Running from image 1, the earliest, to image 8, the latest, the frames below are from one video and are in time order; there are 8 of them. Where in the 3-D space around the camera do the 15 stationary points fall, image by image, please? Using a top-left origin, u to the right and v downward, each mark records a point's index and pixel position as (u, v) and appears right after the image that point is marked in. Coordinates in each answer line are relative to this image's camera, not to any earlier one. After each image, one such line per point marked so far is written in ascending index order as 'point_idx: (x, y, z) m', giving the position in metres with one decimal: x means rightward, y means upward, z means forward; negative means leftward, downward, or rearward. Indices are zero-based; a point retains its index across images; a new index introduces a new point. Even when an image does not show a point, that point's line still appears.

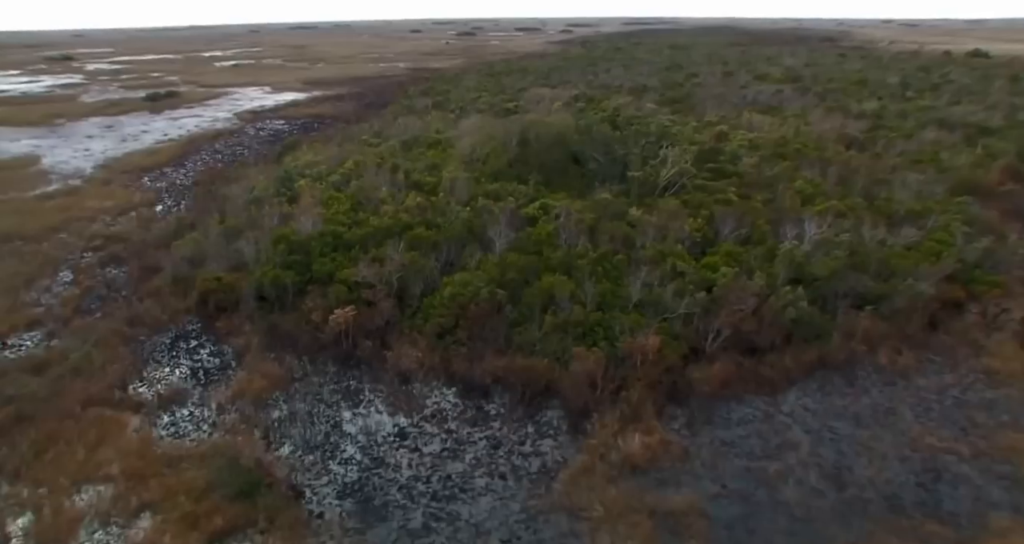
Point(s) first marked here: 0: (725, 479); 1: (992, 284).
0: (+2.5, -2.5, +7.6) m
1: (+9.1, -0.2, +11.7) m
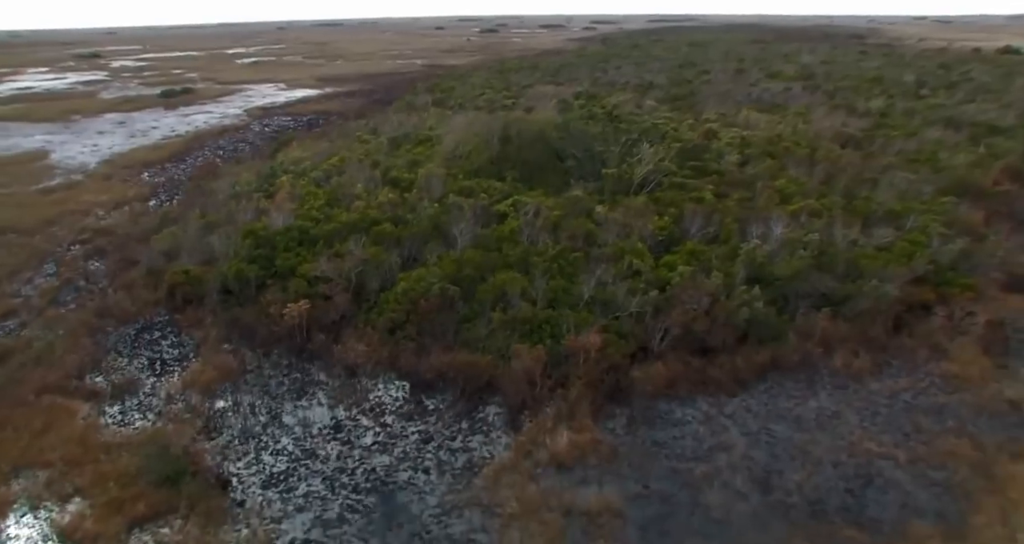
0: (+1.6, -2.5, +7.5) m
1: (+8.3, -0.3, +11.4) m
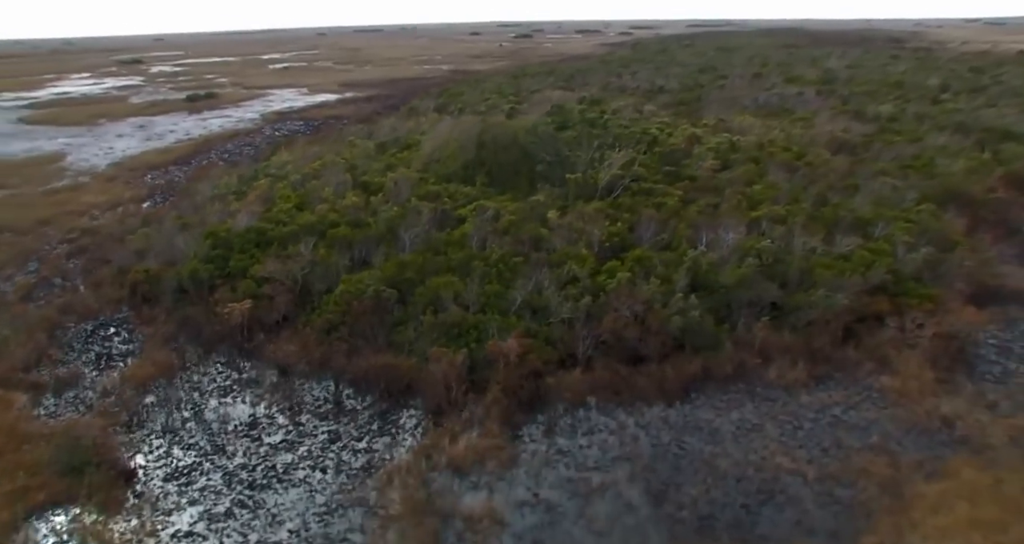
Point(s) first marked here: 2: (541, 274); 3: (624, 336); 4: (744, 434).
0: (+0.3, -2.6, +7.4) m
1: (+7.3, -0.5, +11.0) m
2: (+0.5, 0.0, +10.8) m
3: (+1.8, -1.0, +9.7) m
4: (+3.1, -2.2, +8.3) m
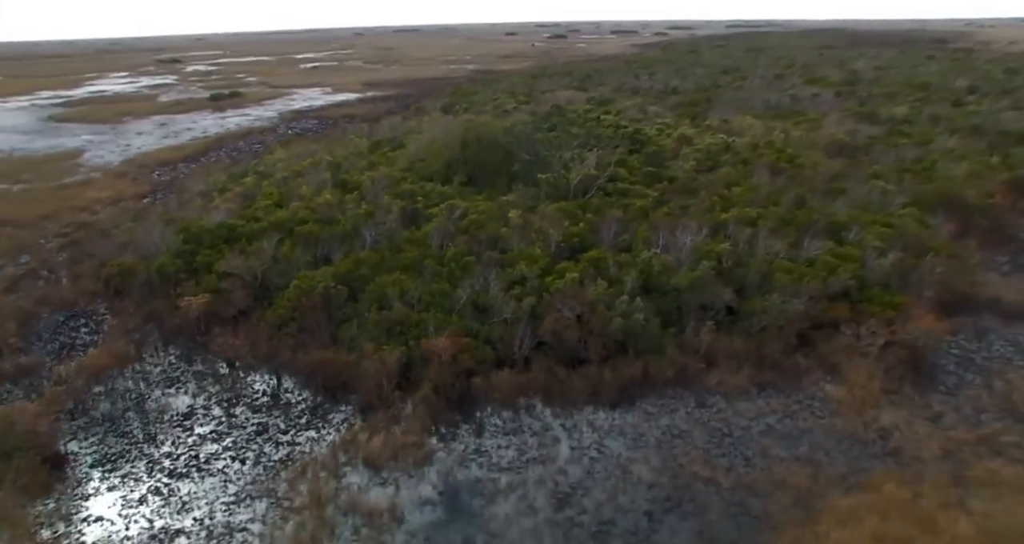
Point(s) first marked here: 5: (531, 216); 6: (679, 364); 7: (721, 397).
0: (-0.8, -2.6, +7.4) m
1: (+6.4, -0.6, +10.6) m
2: (-0.4, 0.0, +10.8) m
3: (+0.8, -1.0, +9.6) m
4: (+2.0, -2.2, +8.2) m
5: (+0.4, +1.2, +12.8) m
6: (+2.6, -1.4, +9.6) m
7: (+3.1, -1.8, +9.1) m
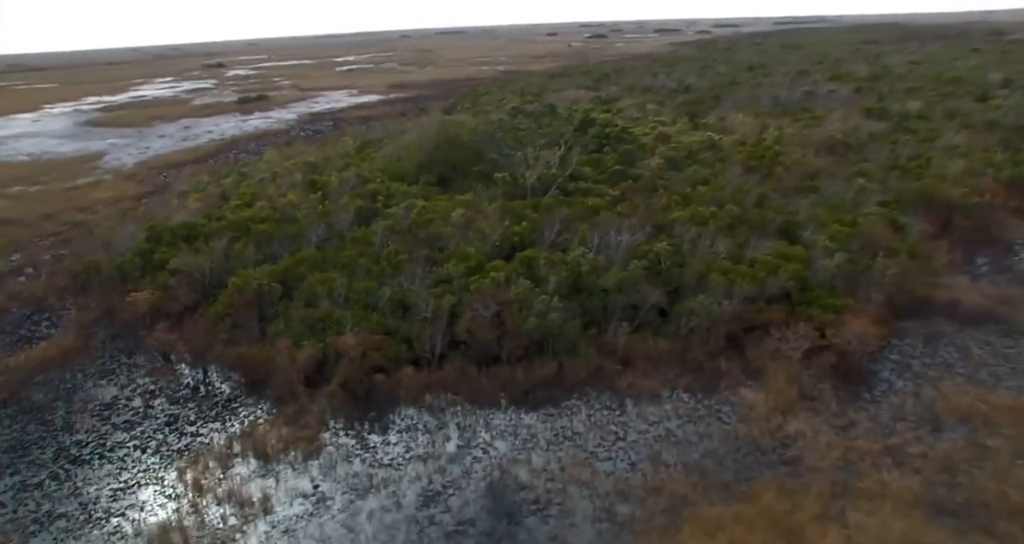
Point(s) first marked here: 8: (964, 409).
0: (-2.3, -2.5, +7.5) m
1: (+5.1, -0.6, +10.2) m
2: (-1.6, 0.0, +10.9) m
3: (-0.5, -1.0, +9.6) m
4: (+0.6, -2.2, +8.0) m
5: (-0.7, +1.2, +12.8) m
6: (+1.2, -1.4, +9.4) m
7: (+1.7, -1.8, +8.9) m
8: (+6.1, -1.8, +8.3) m
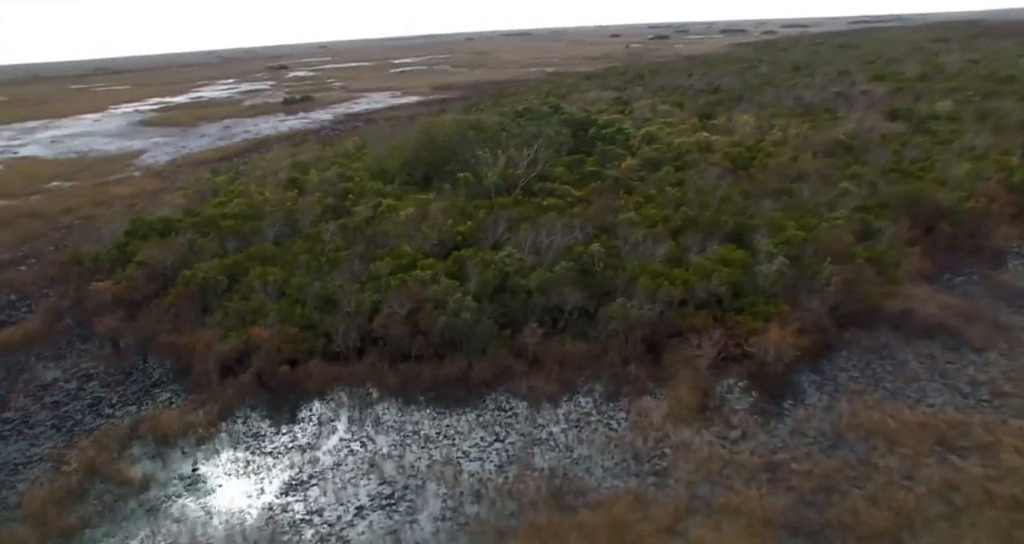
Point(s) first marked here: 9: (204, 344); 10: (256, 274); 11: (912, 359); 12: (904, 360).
0: (-3.9, -2.4, +7.8) m
1: (+3.8, -0.7, +9.8) m
2: (-2.8, +0.1, +11.1) m
3: (-1.9, -1.0, +9.7) m
4: (-0.9, -2.2, +8.1) m
5: (-1.7, +1.2, +12.9) m
6: (-0.2, -1.4, +9.4) m
7: (+0.2, -1.8, +8.8) m
8: (+4.5, -1.9, +7.8) m
9: (-5.0, -1.2, +10.1) m
10: (-4.7, 0.0, +11.4) m
11: (+6.1, -1.3, +9.4) m
12: (+5.9, -1.3, +9.4) m
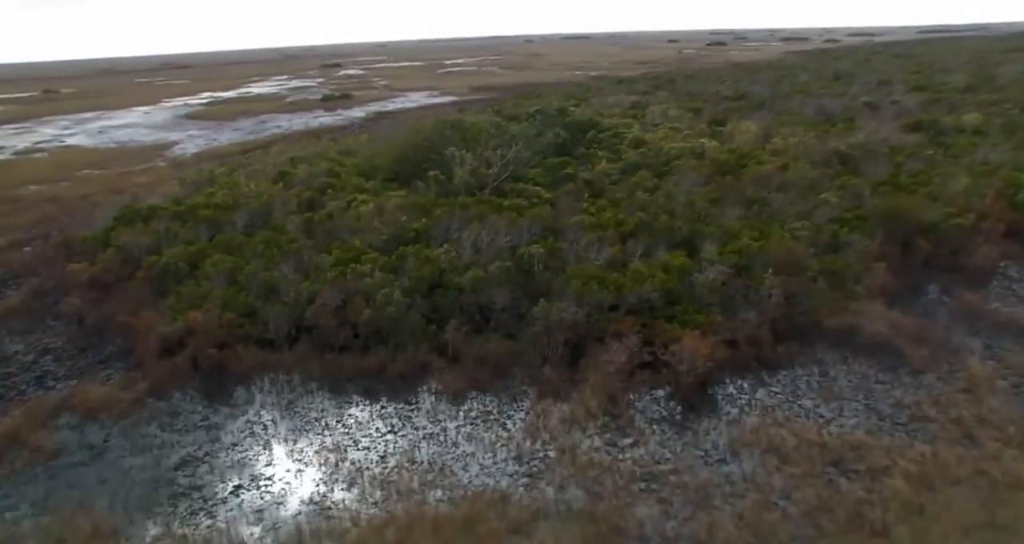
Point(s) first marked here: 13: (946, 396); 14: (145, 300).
0: (-5.3, -2.2, +8.2) m
1: (+2.6, -0.8, +9.6) m
2: (-3.9, +0.2, +11.4) m
3: (-3.1, -0.8, +10.0) m
4: (-2.3, -2.1, +8.2) m
5: (-2.6, +1.3, +13.1) m
6: (-1.4, -1.4, +9.5) m
7: (-1.1, -1.8, +8.9) m
8: (+3.1, -2.1, +7.6) m
9: (-6.2, -0.9, +10.6) m
10: (-5.8, +0.2, +11.9) m
11: (+4.8, -1.5, +9.0) m
12: (+4.7, -1.5, +9.0) m
13: (+5.9, -1.7, +8.4) m
14: (-6.8, -0.5, +11.6) m
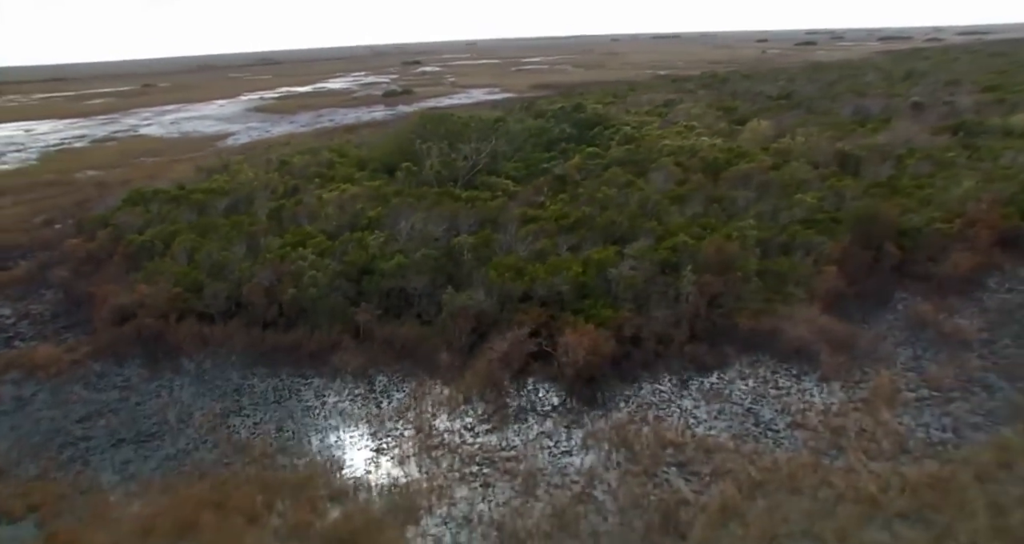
0: (-6.9, -1.8, +9.1) m
1: (+1.1, -0.7, +9.6) m
2: (-5.0, +0.6, +12.1) m
3: (-4.5, -0.5, +10.6) m
4: (-3.9, -1.8, +8.8) m
5: (-3.5, +1.6, +13.7) m
6: (-2.9, -1.1, +9.9) m
7: (-2.6, -1.5, +9.3) m
8: (+1.4, -2.0, +7.5) m
9: (-7.5, -0.4, +11.6) m
10: (-6.8, +0.7, +12.8) m
11: (+3.2, -1.5, +8.7) m
12: (+3.1, -1.5, +8.7) m
13: (+4.2, -1.7, +8.0) m
14: (-8.0, 0.0, +12.6) m
